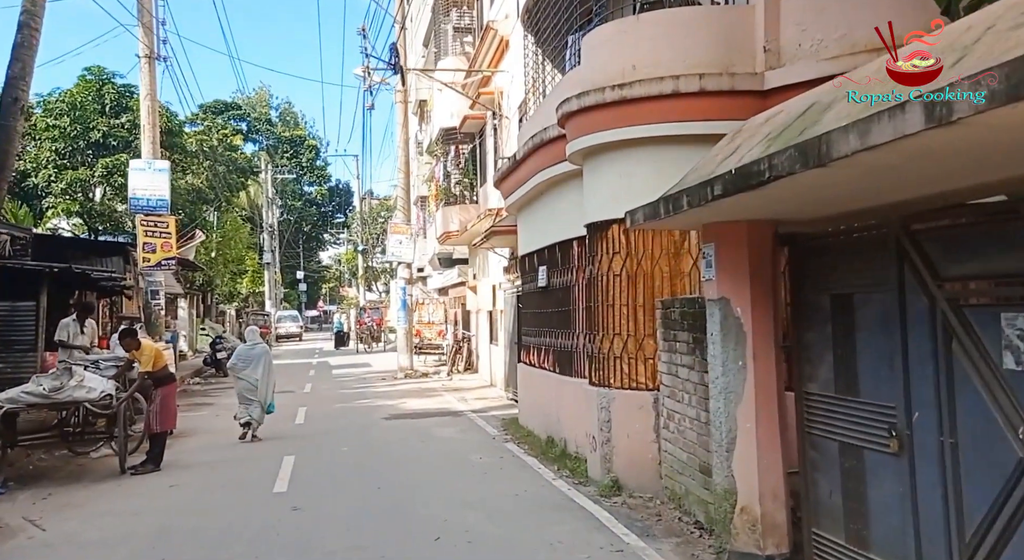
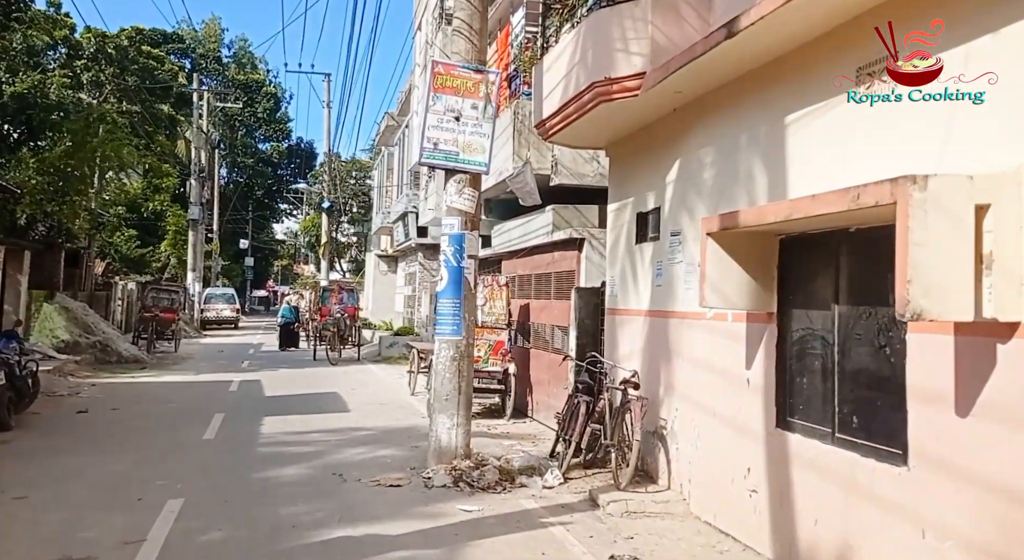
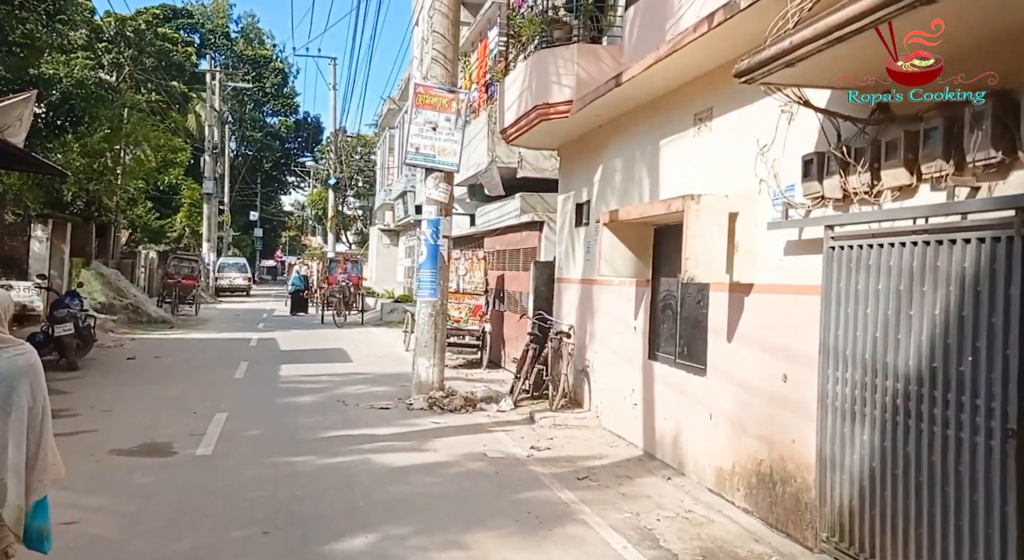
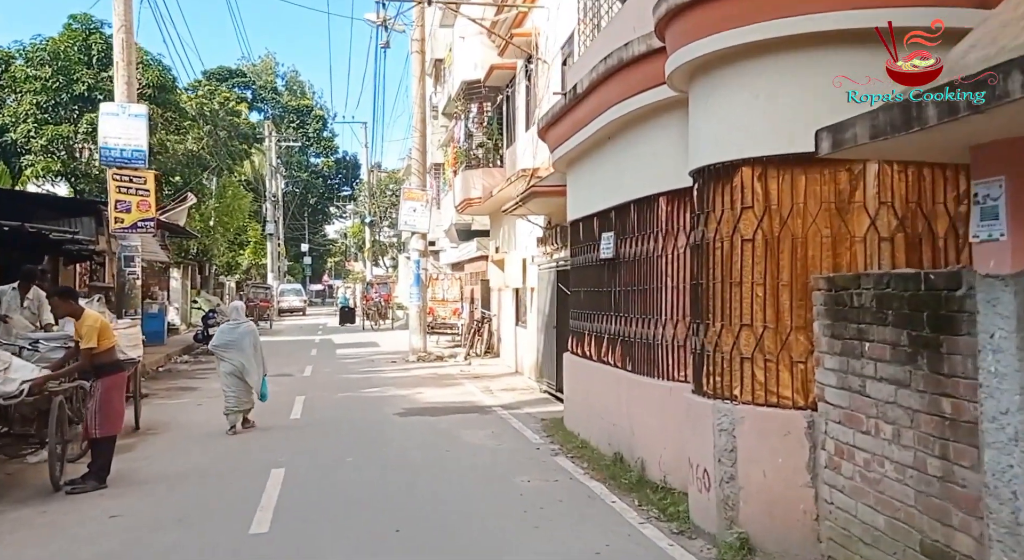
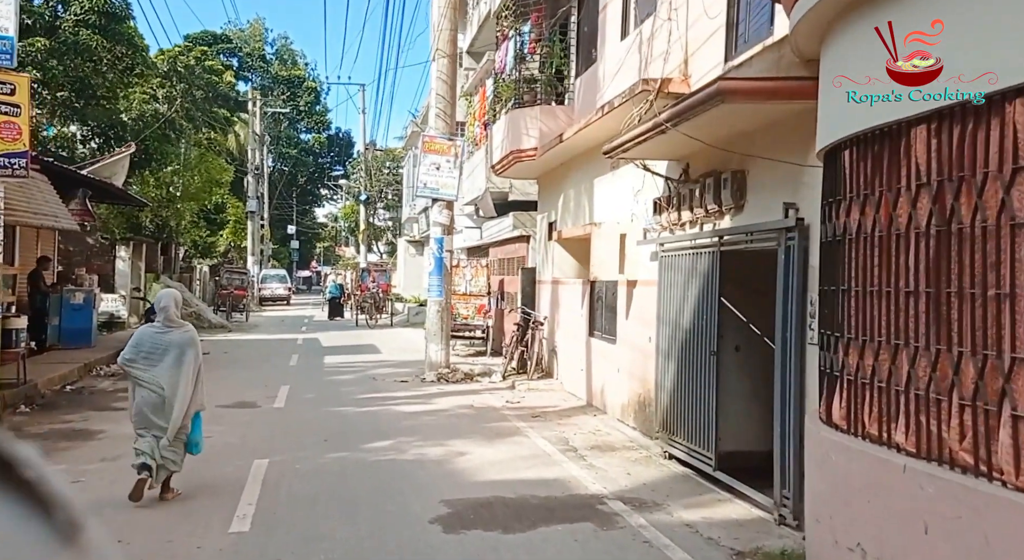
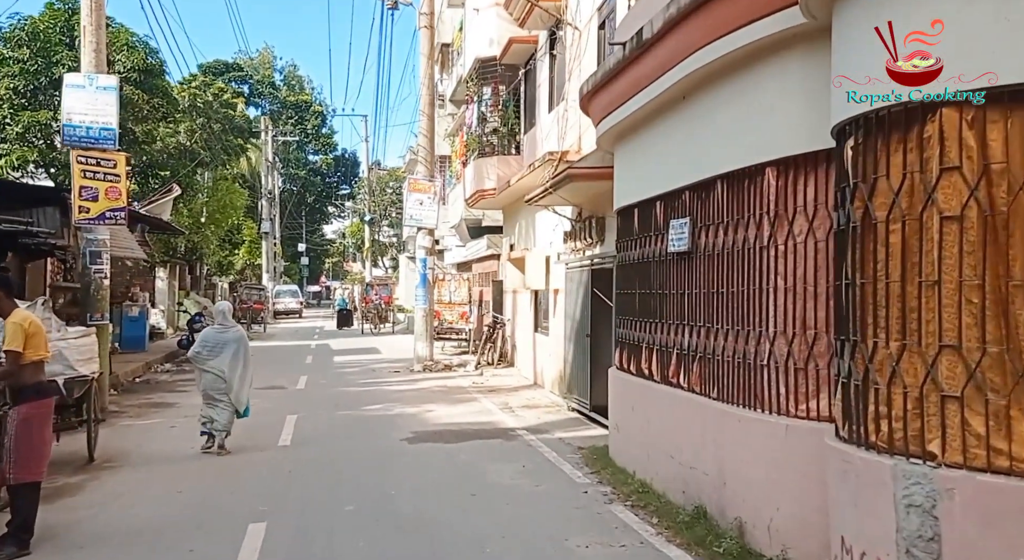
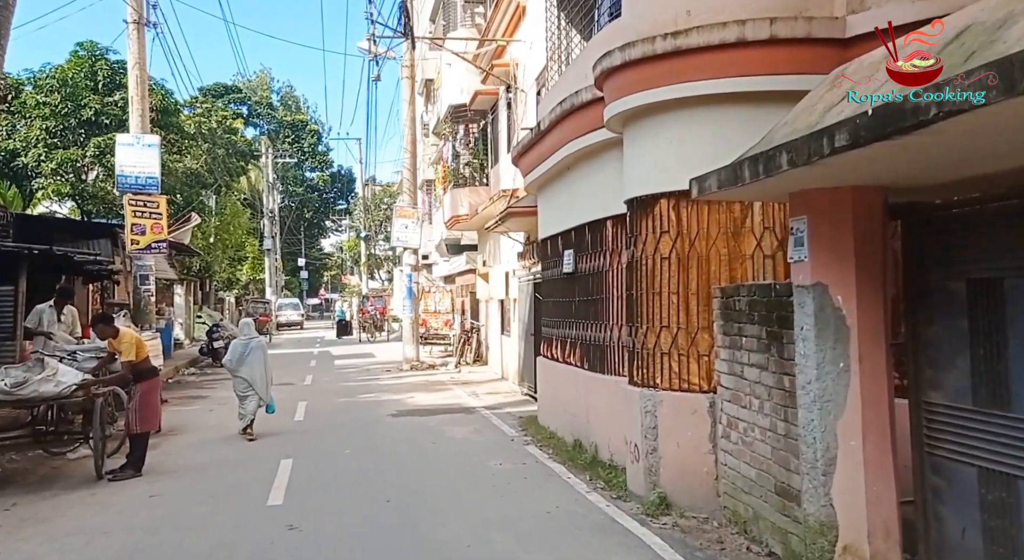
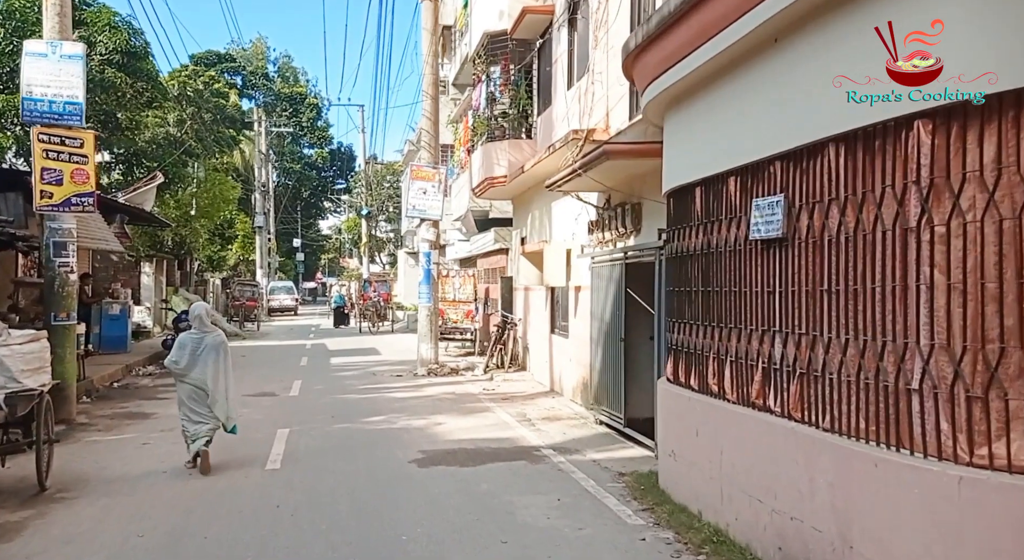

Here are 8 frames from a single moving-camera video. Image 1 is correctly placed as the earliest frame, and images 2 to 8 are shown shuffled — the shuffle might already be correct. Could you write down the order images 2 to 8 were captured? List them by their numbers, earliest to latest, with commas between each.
7, 4, 6, 8, 5, 3, 2
